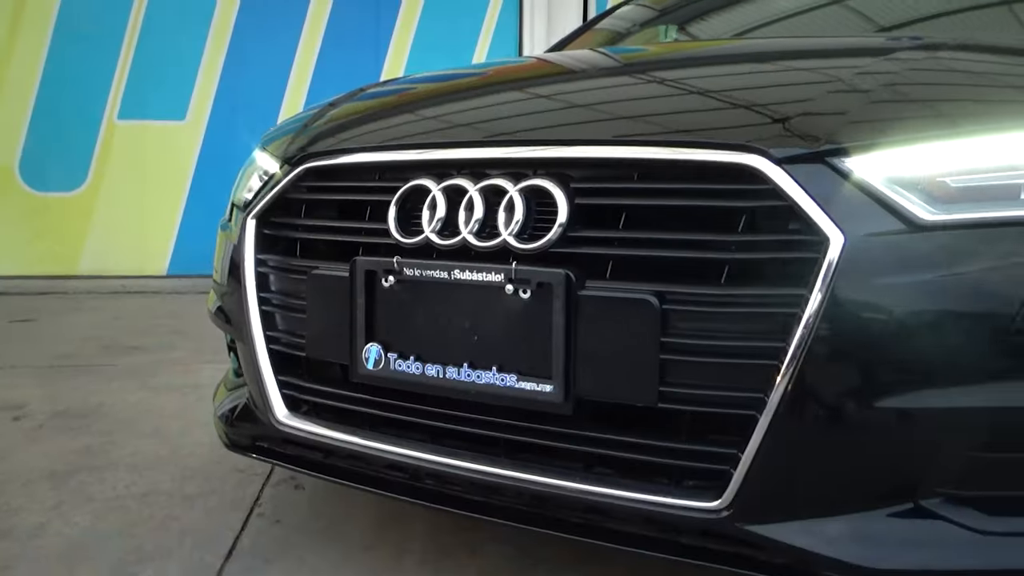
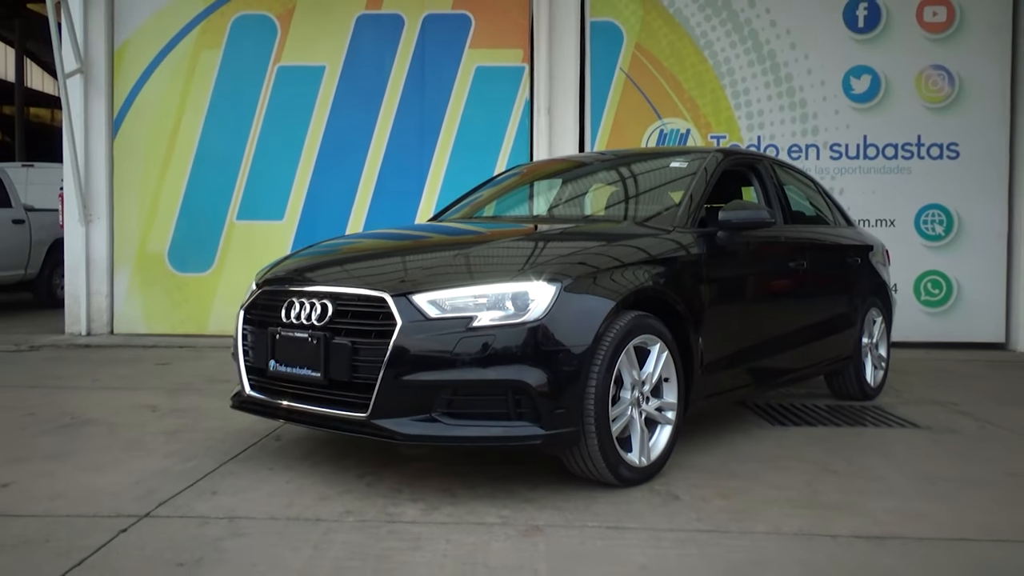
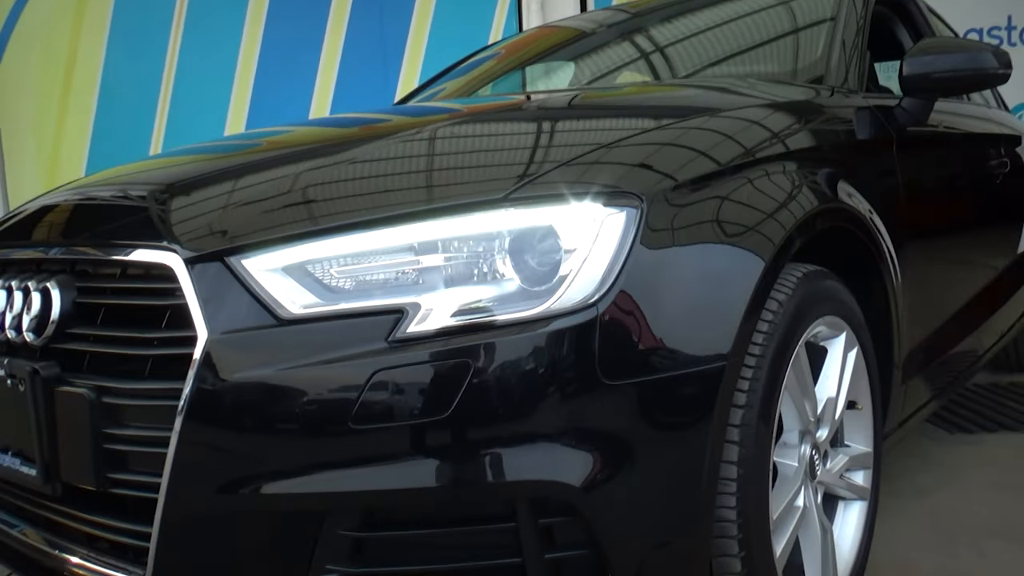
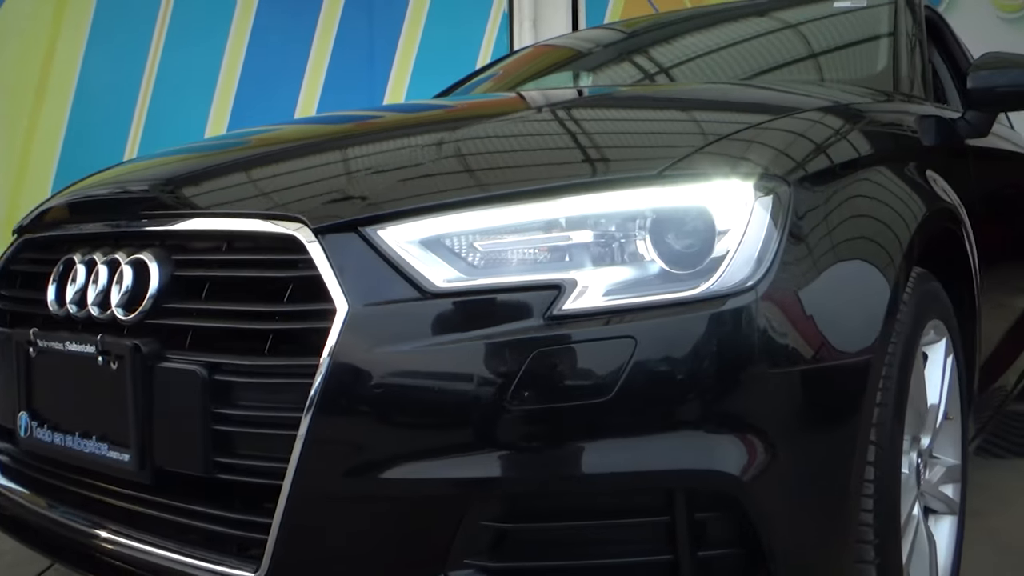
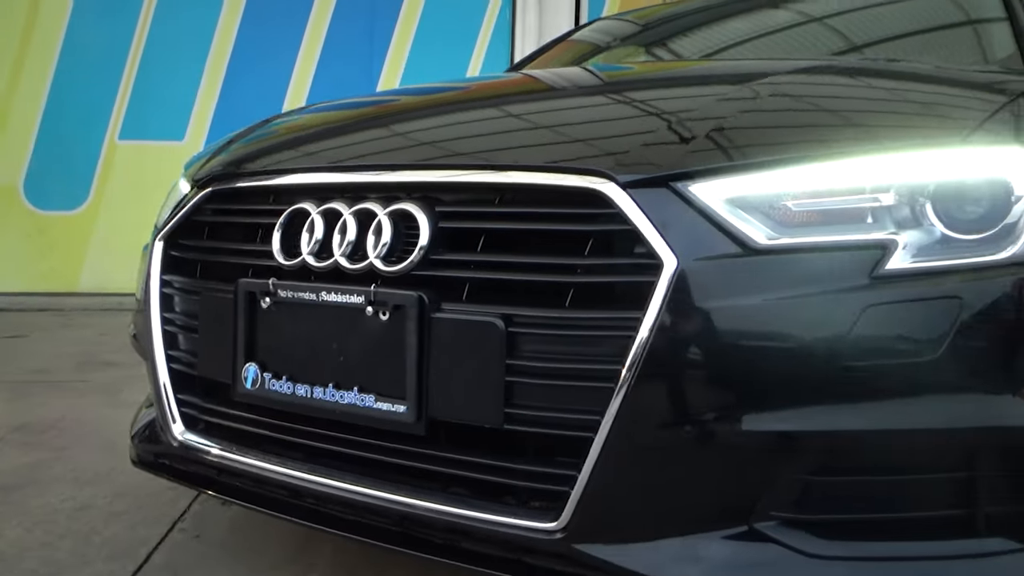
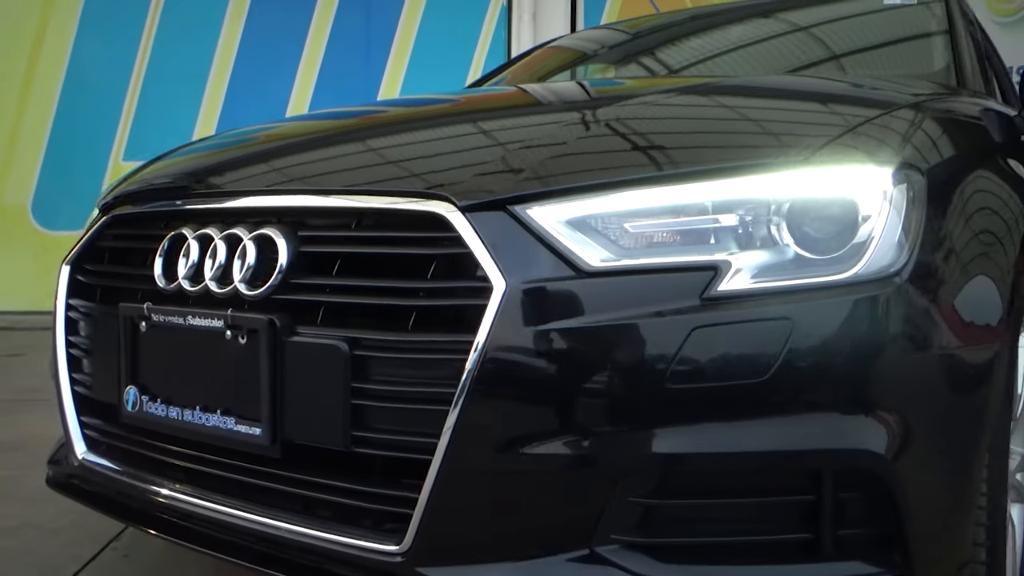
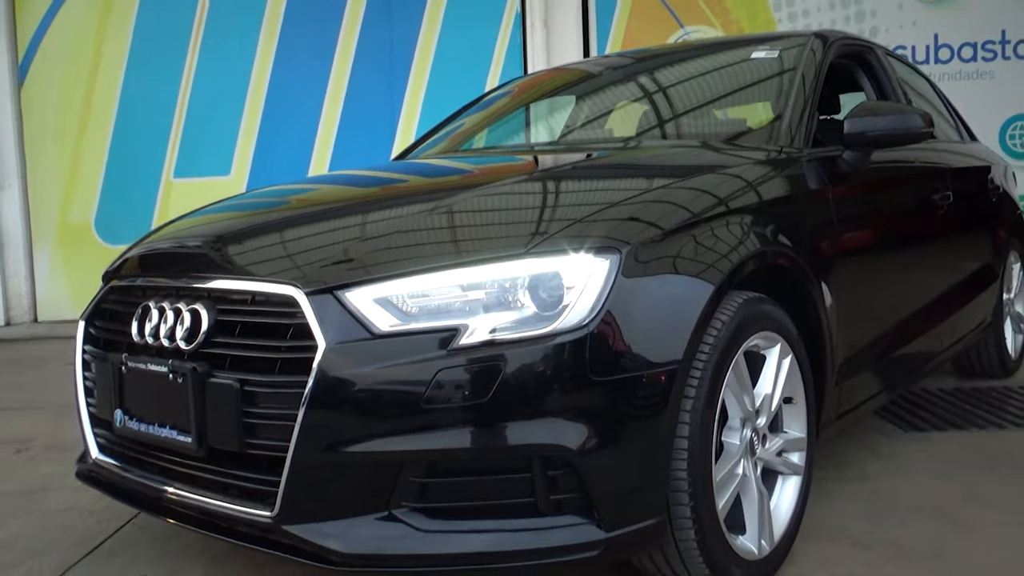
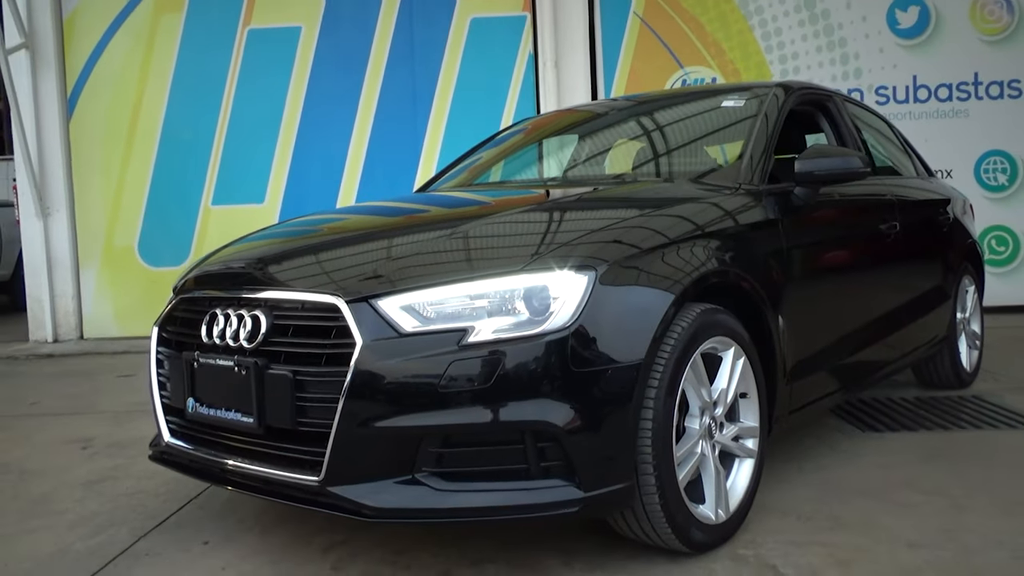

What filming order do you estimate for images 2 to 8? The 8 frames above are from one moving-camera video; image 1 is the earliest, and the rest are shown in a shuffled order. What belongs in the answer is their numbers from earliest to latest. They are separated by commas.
5, 6, 4, 3, 7, 8, 2
